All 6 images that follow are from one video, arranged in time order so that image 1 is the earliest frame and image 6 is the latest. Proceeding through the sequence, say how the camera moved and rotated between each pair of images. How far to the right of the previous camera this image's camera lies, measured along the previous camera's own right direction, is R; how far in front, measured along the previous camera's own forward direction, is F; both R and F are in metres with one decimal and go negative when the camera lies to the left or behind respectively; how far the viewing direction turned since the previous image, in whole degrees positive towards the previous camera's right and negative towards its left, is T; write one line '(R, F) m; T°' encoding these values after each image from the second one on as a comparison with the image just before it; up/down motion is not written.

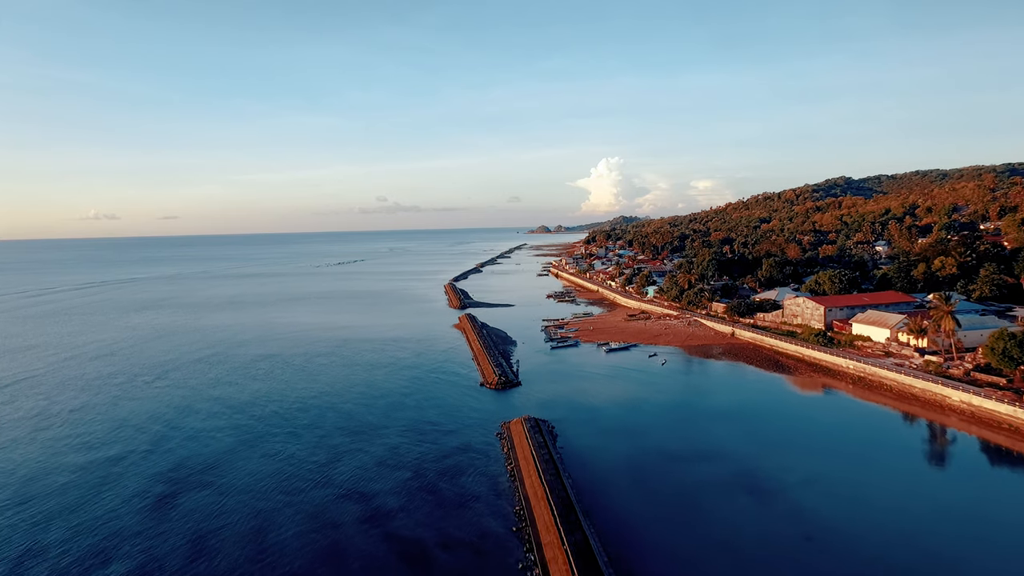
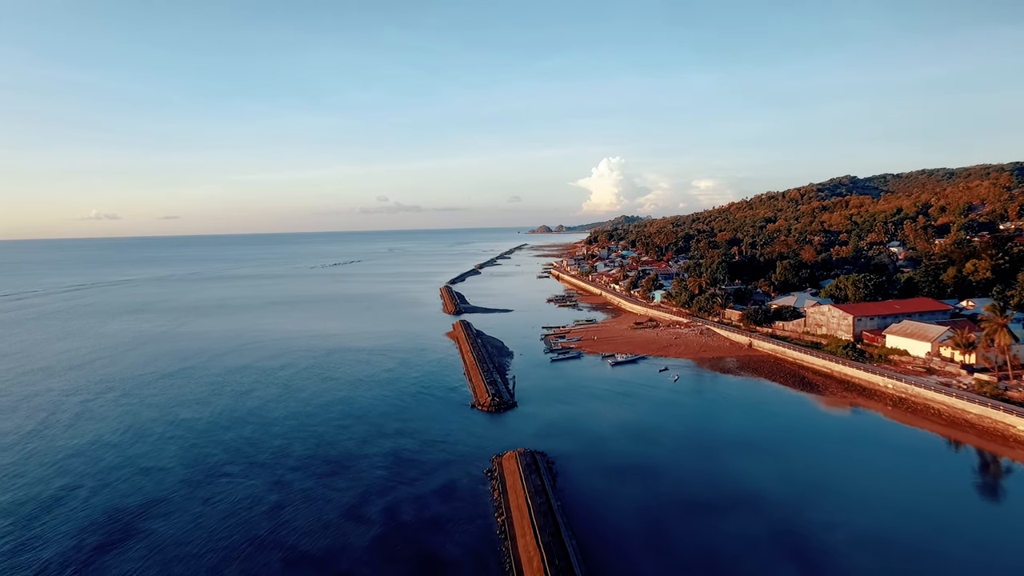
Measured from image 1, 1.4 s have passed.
(+0.3, +3.8) m; 0°
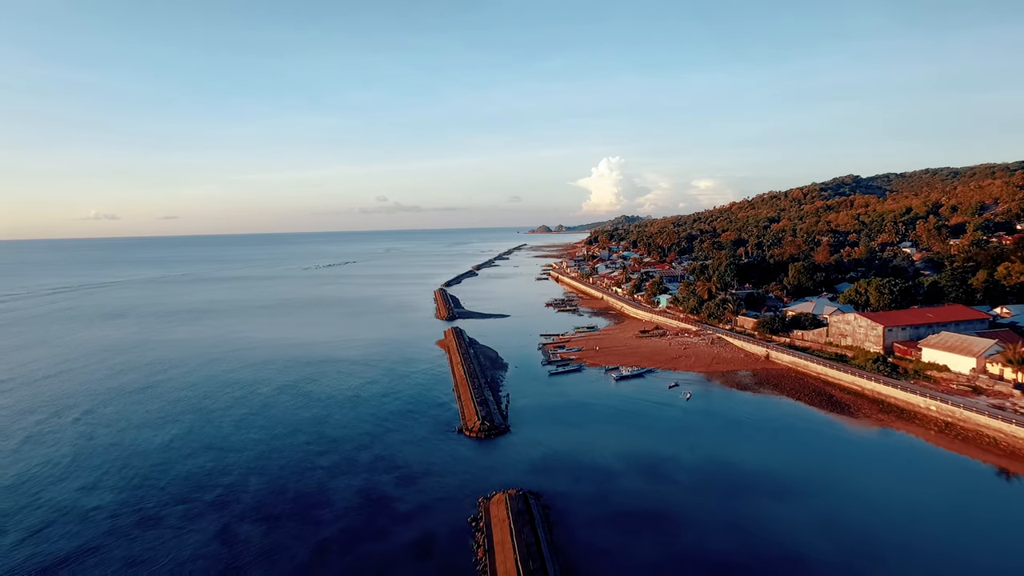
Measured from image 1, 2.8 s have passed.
(+0.4, +3.6) m; 0°
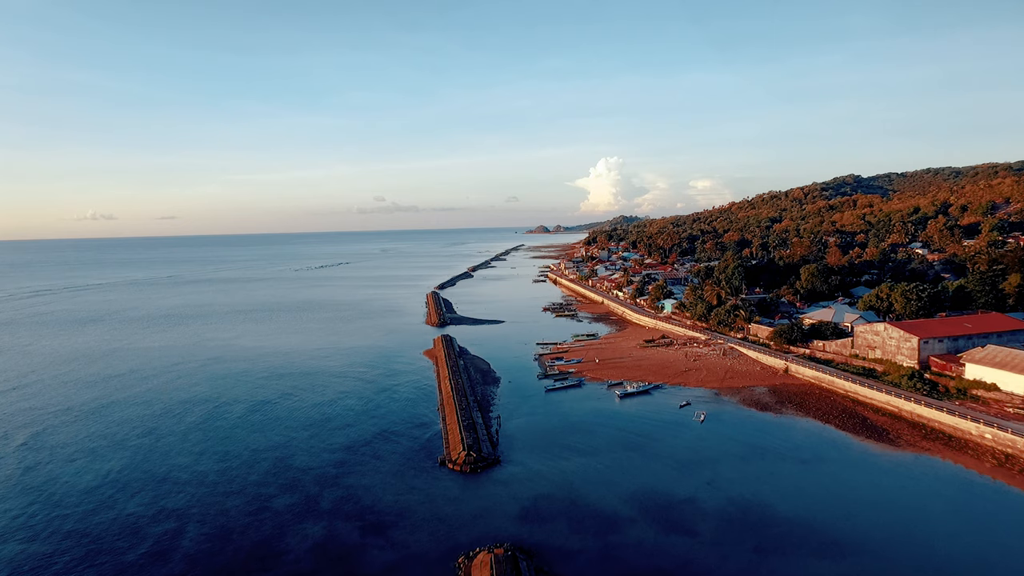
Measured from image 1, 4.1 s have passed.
(+0.3, +3.6) m; 0°
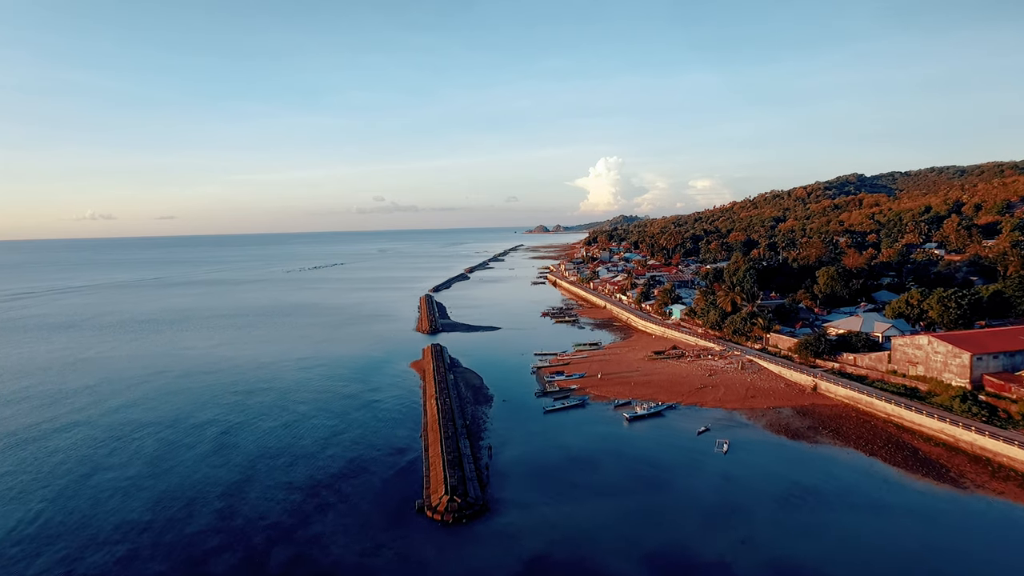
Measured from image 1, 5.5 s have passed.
(+0.3, +3.8) m; 0°
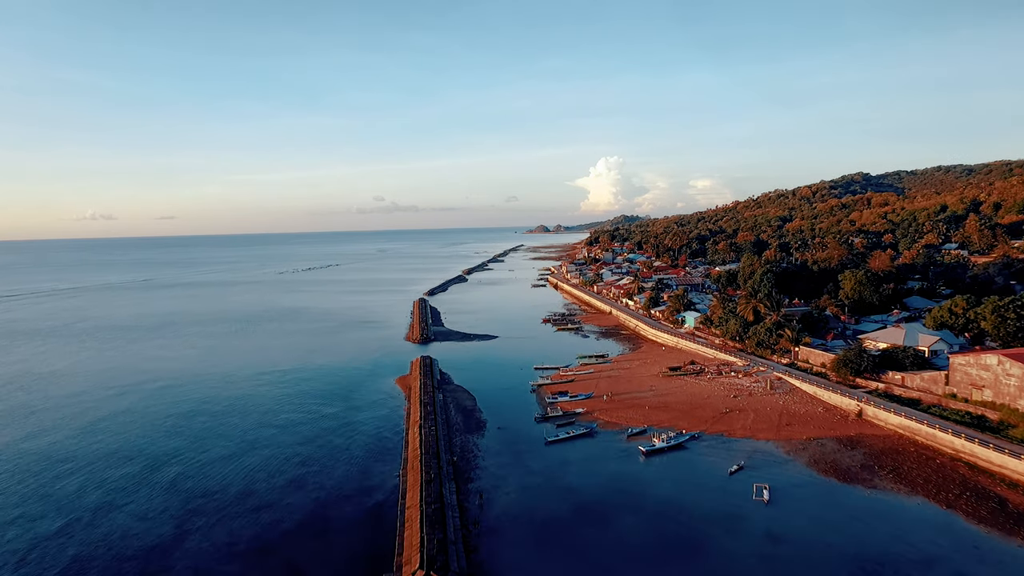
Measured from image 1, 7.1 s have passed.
(+0.2, +4.2) m; 0°
